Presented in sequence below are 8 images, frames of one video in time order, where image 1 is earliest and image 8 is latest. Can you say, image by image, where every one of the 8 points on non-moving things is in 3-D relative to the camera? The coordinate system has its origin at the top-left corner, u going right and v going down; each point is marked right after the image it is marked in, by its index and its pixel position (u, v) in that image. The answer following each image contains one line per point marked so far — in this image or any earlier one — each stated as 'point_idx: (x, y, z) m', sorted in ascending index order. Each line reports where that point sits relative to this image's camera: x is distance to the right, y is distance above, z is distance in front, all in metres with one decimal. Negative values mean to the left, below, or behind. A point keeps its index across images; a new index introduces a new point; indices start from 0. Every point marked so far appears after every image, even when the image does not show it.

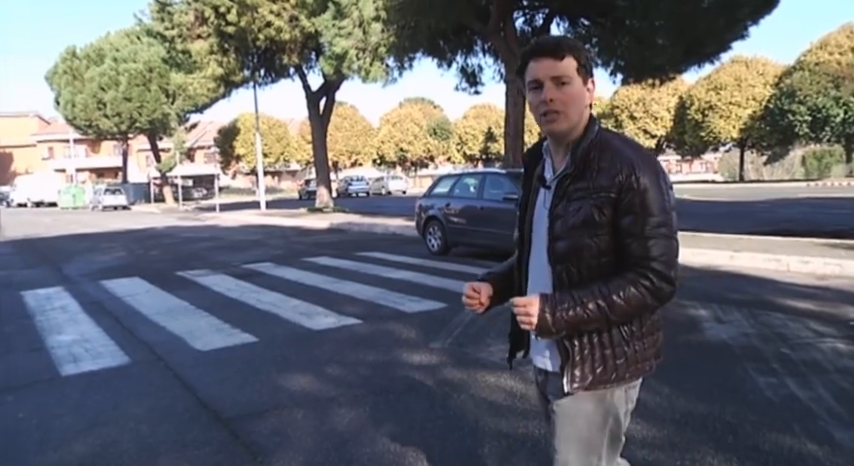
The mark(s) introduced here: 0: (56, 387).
0: (-4.1, -1.7, +6.6) m
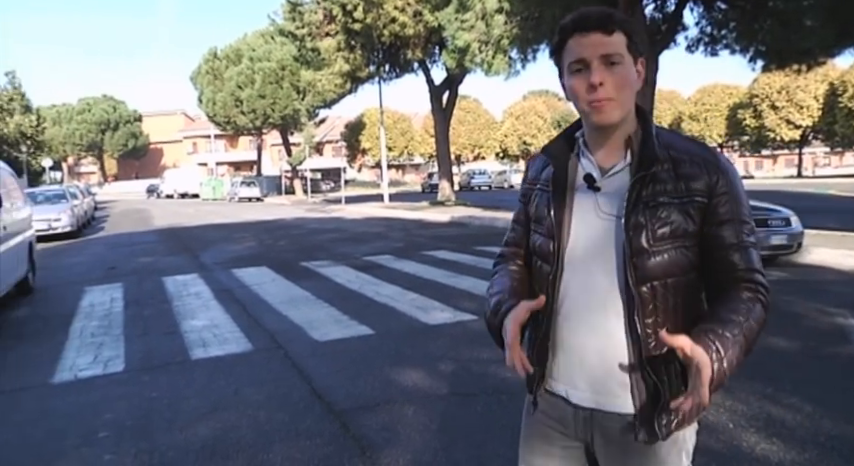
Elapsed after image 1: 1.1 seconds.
0: (-2.8, -1.6, +7.0) m
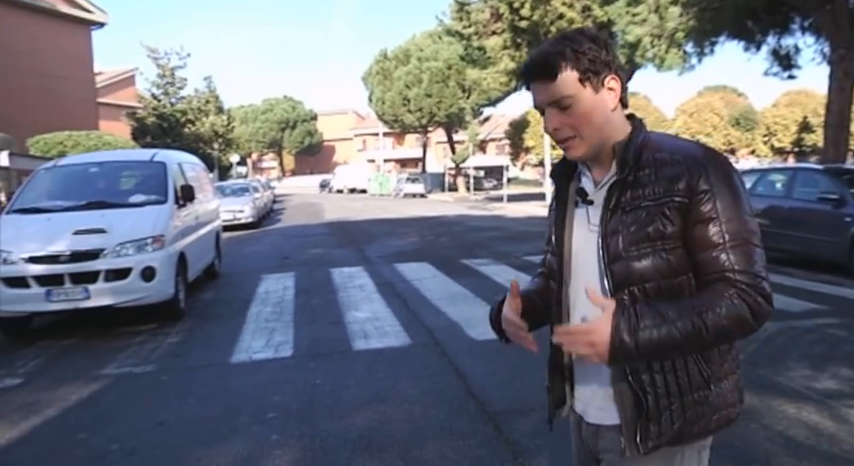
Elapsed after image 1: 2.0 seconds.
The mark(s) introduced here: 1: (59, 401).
0: (-0.9, -1.5, +7.1) m
1: (-3.7, -1.7, +5.8) m
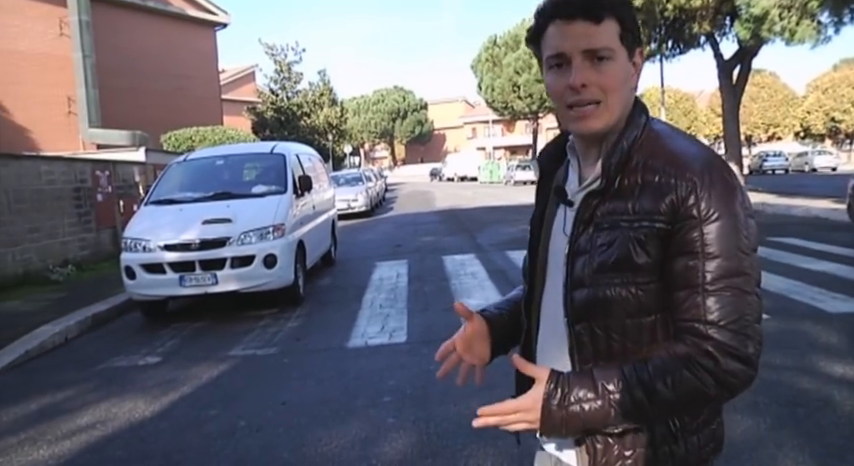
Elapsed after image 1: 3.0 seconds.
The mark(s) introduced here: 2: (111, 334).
0: (+0.4, -1.4, +7.0) m
1: (-2.5, -1.6, +6.2) m
2: (-4.0, -1.3, +7.6) m
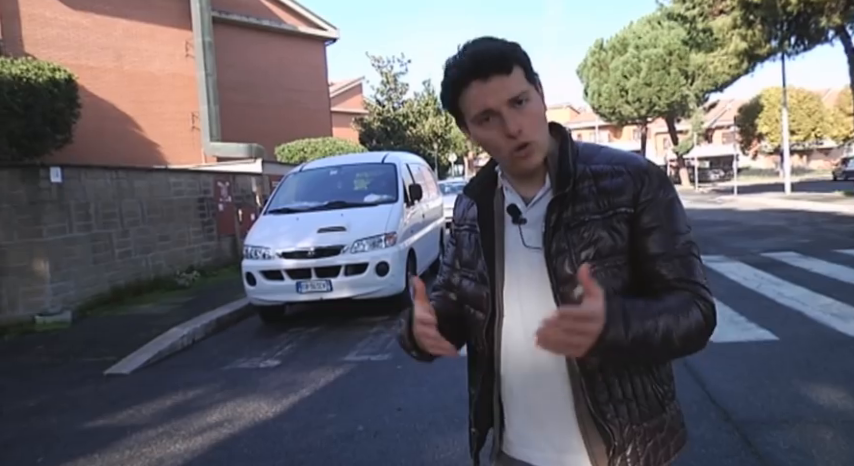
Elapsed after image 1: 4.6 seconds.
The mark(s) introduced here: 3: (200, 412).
0: (+1.7, -1.5, +6.9) m
1: (-1.3, -1.6, +6.4) m
2: (-2.6, -1.4, +8.0) m
3: (-2.3, -1.8, +5.9) m
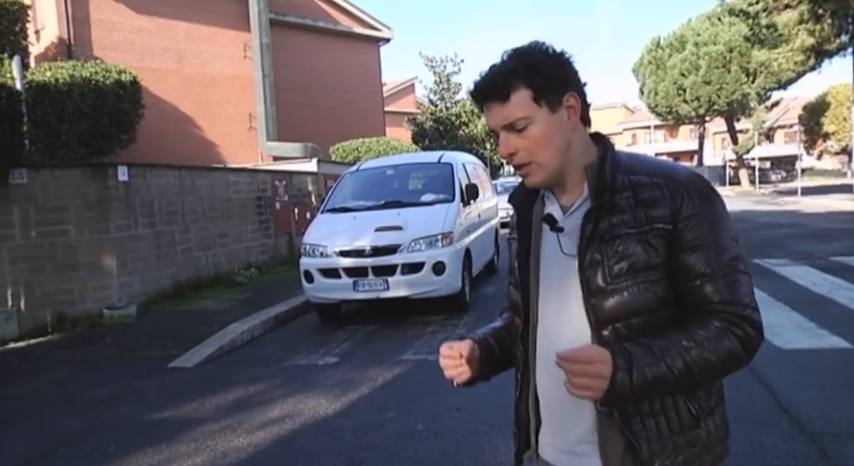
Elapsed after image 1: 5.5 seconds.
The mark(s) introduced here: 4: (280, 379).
0: (+2.4, -1.5, +6.7) m
1: (-0.6, -1.6, +6.5) m
2: (-1.9, -1.4, +8.1) m
3: (-1.7, -1.8, +6.0) m
4: (-1.7, -1.7, +6.6) m
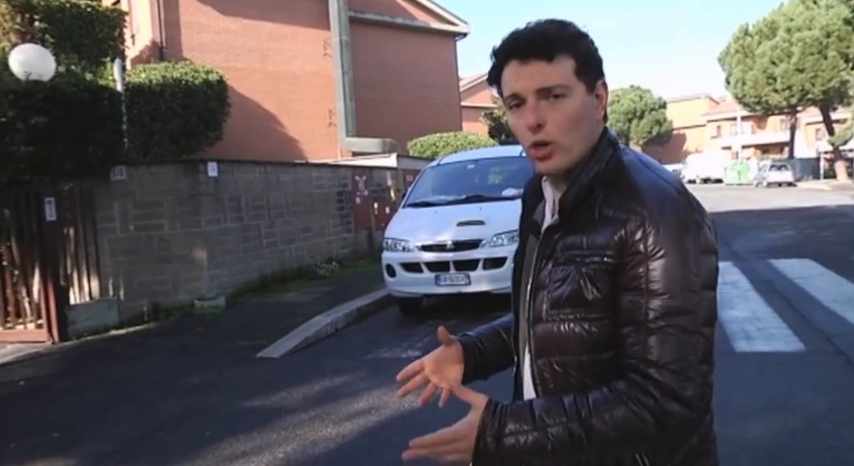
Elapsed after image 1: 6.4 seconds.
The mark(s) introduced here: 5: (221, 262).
0: (+3.3, -1.4, +6.4) m
1: (+0.3, -1.6, +6.5) m
2: (-0.8, -1.3, +8.2) m
3: (-0.8, -1.7, +6.1) m
4: (-0.7, -1.6, +6.7) m
5: (-3.4, -0.5, +9.6) m
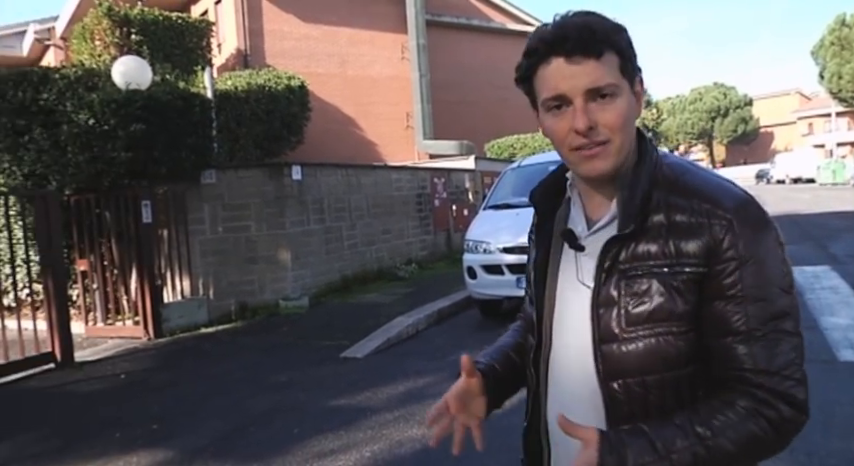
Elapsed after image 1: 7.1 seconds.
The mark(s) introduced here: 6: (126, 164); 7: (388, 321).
0: (+4.2, -1.5, +6.1) m
1: (+1.2, -1.6, +6.4) m
2: (+0.3, -1.3, +8.2) m
3: (+0.1, -1.7, +6.1) m
4: (+0.2, -1.6, +6.7) m
5: (-2.2, -0.5, +9.9) m
6: (-4.4, +1.0, +8.6) m
7: (-0.6, -1.2, +8.2) m
